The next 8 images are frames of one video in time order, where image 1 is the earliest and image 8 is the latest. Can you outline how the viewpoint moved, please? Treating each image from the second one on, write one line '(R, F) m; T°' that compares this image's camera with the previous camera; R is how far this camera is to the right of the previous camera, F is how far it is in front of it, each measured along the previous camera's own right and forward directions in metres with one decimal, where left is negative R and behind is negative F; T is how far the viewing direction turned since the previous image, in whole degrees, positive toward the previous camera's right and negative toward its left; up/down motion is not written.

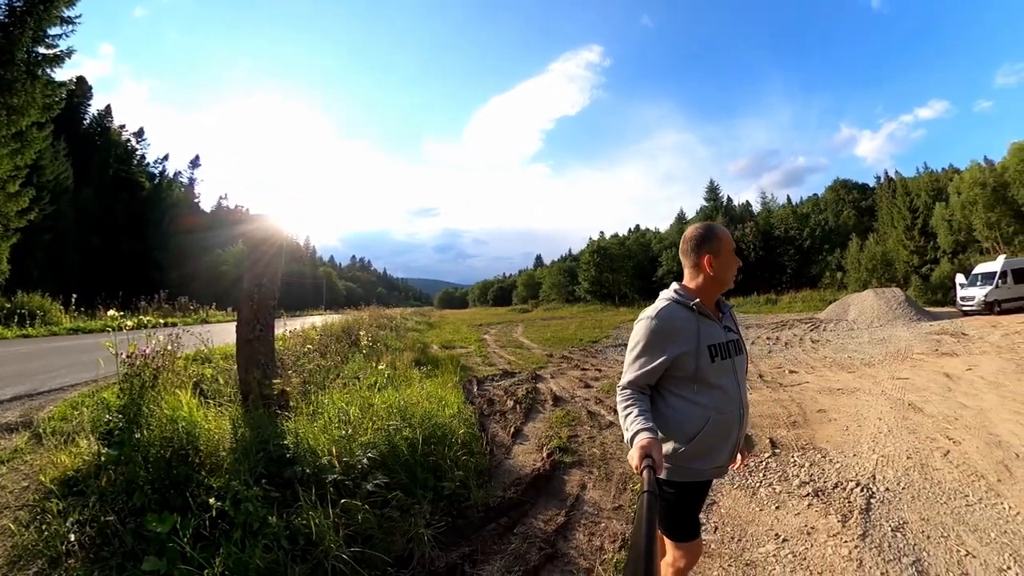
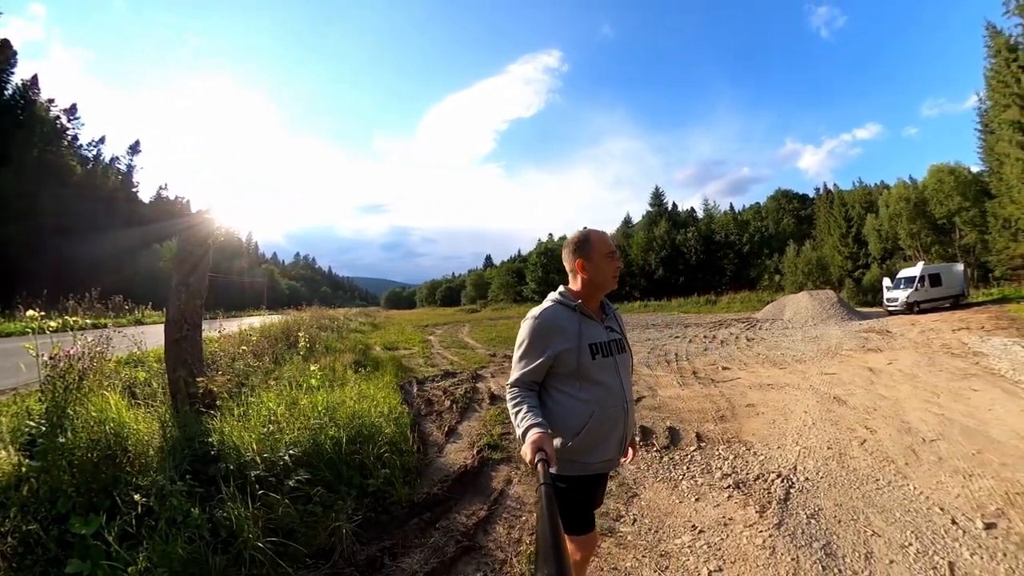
(+0.2, +0.3) m; +5°
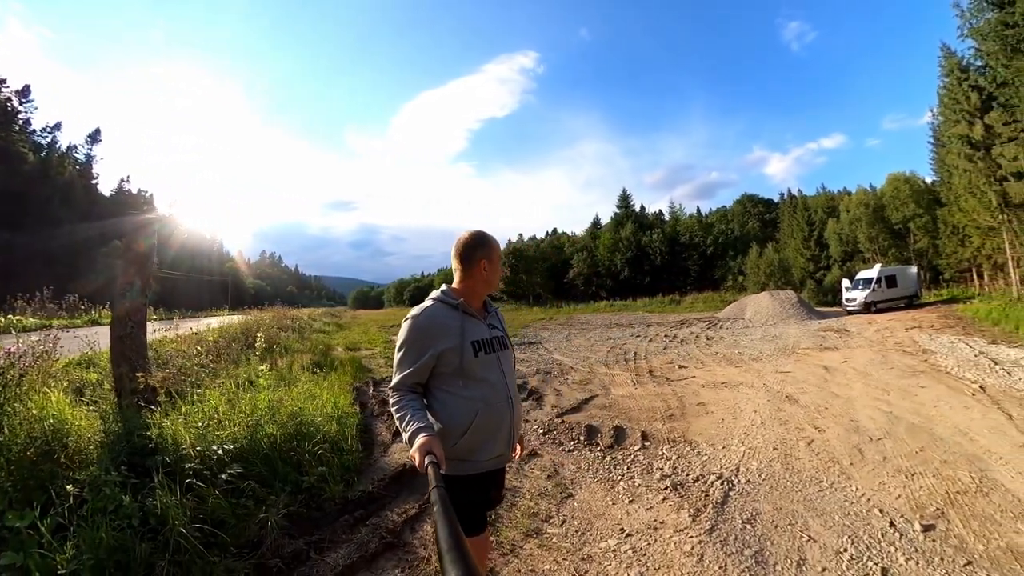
(+0.3, +0.2) m; +3°
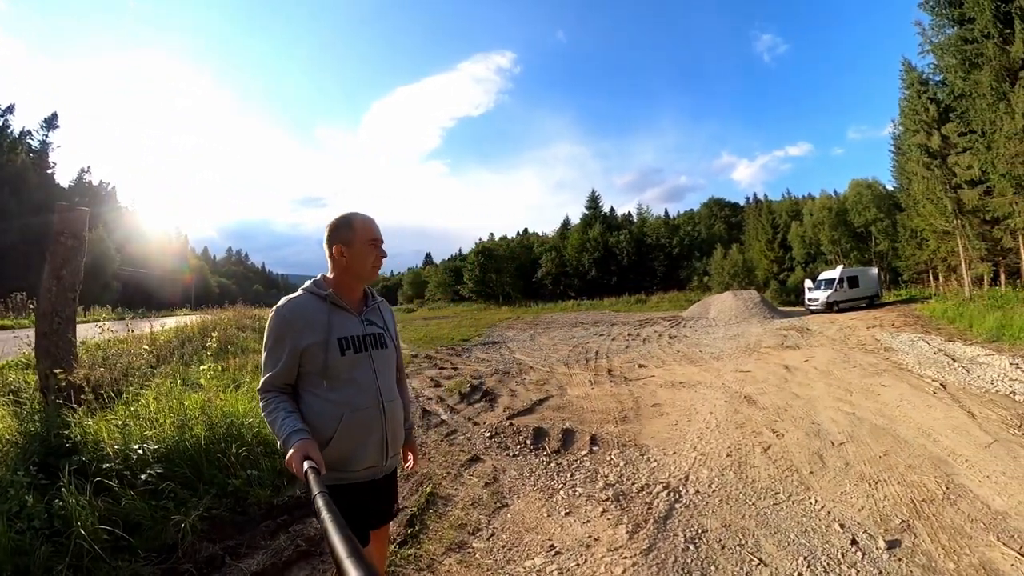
(+0.3, +0.4) m; +3°
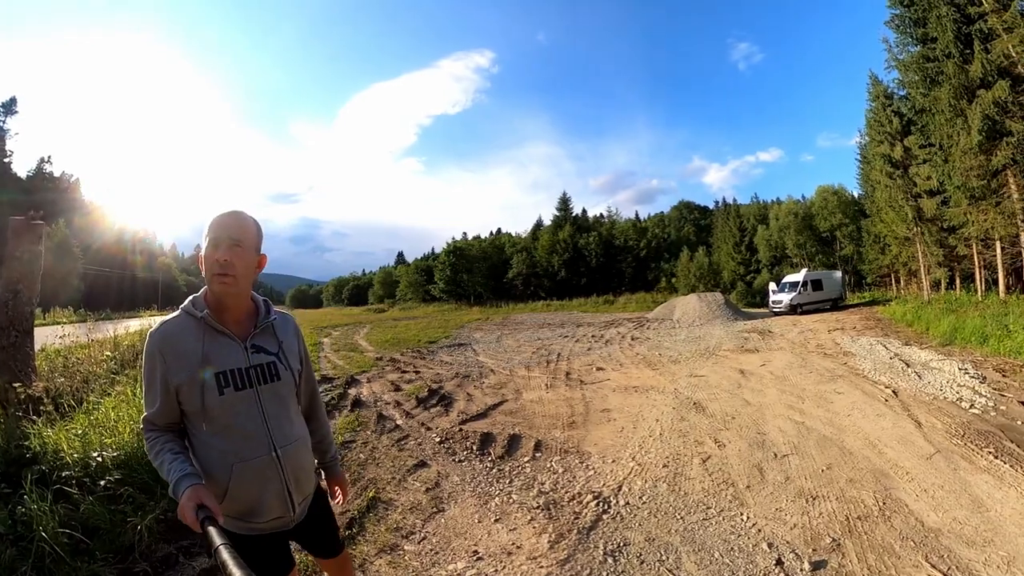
(+0.2, +0.2) m; +3°
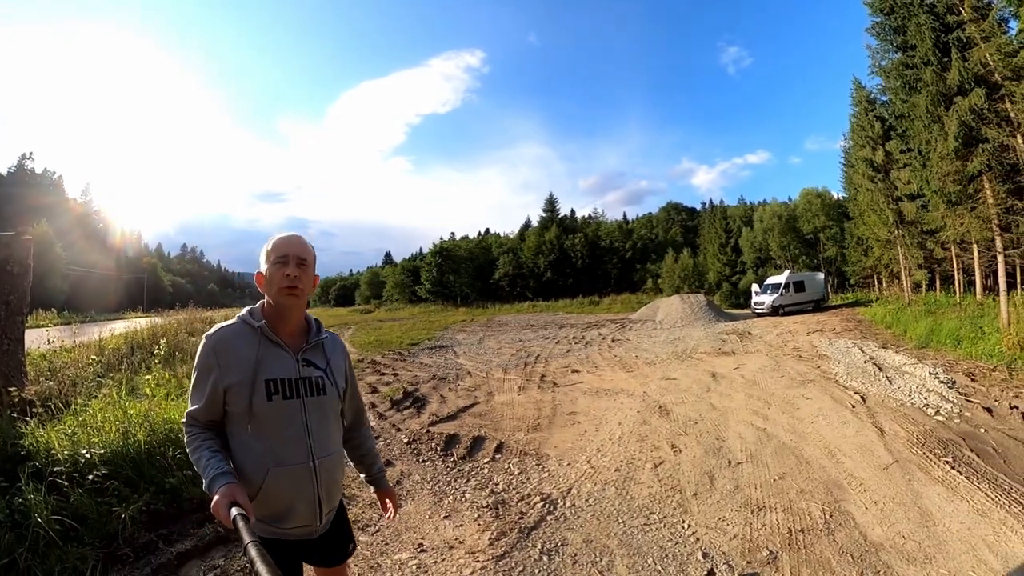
(+0.2, +0.1) m; +1°
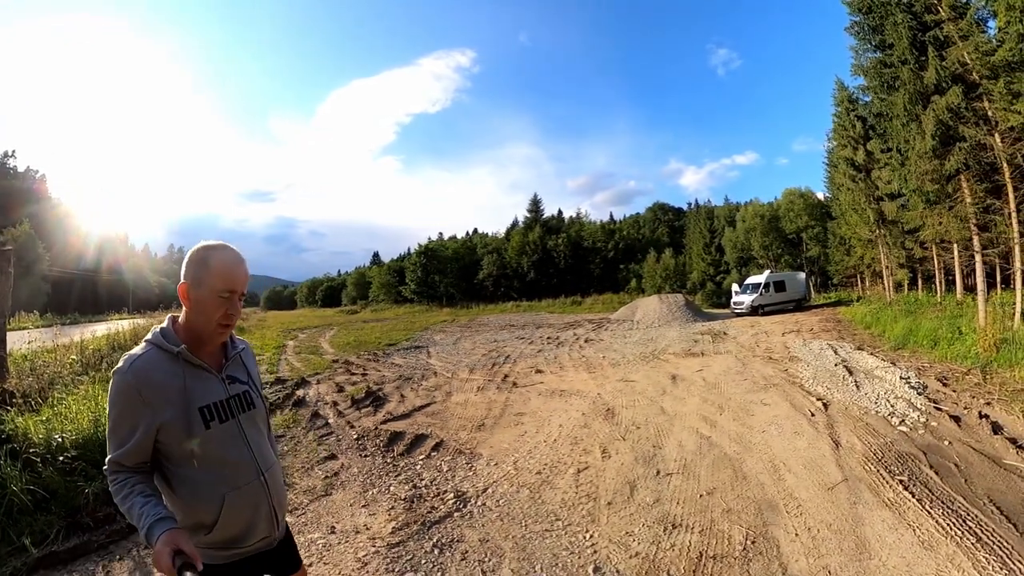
(+0.4, +0.2) m; +1°
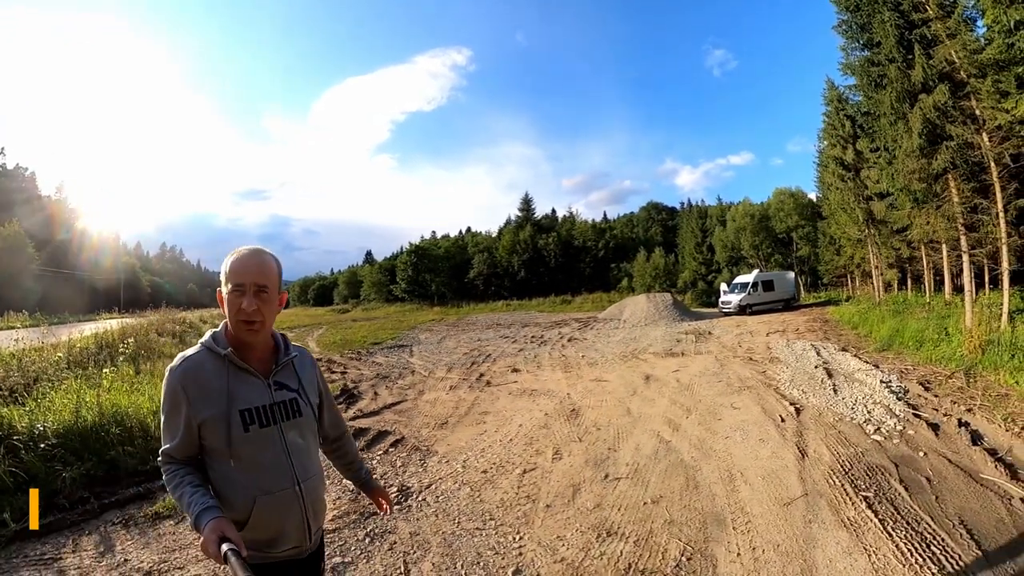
(+0.2, +0.1) m; 0°
